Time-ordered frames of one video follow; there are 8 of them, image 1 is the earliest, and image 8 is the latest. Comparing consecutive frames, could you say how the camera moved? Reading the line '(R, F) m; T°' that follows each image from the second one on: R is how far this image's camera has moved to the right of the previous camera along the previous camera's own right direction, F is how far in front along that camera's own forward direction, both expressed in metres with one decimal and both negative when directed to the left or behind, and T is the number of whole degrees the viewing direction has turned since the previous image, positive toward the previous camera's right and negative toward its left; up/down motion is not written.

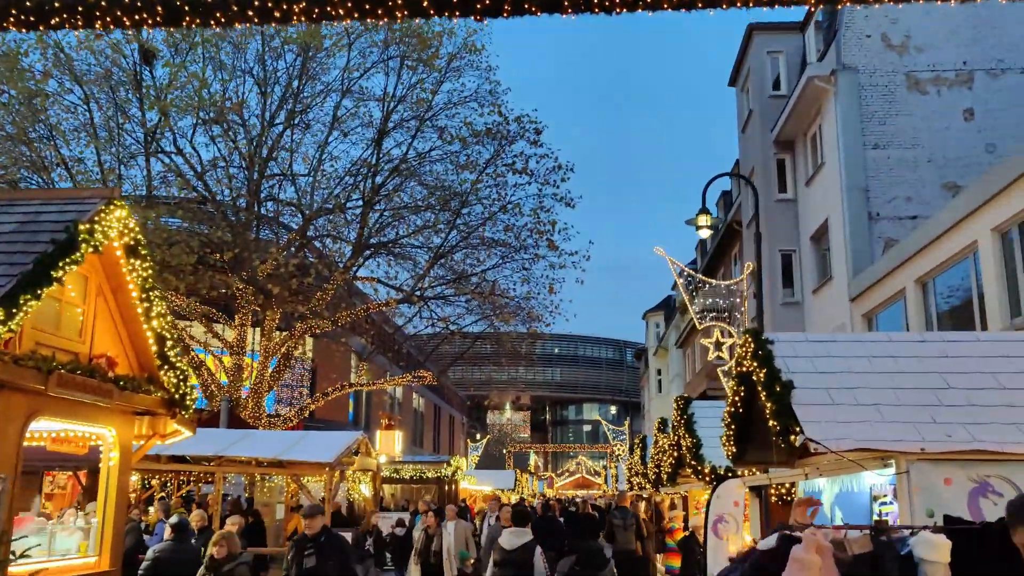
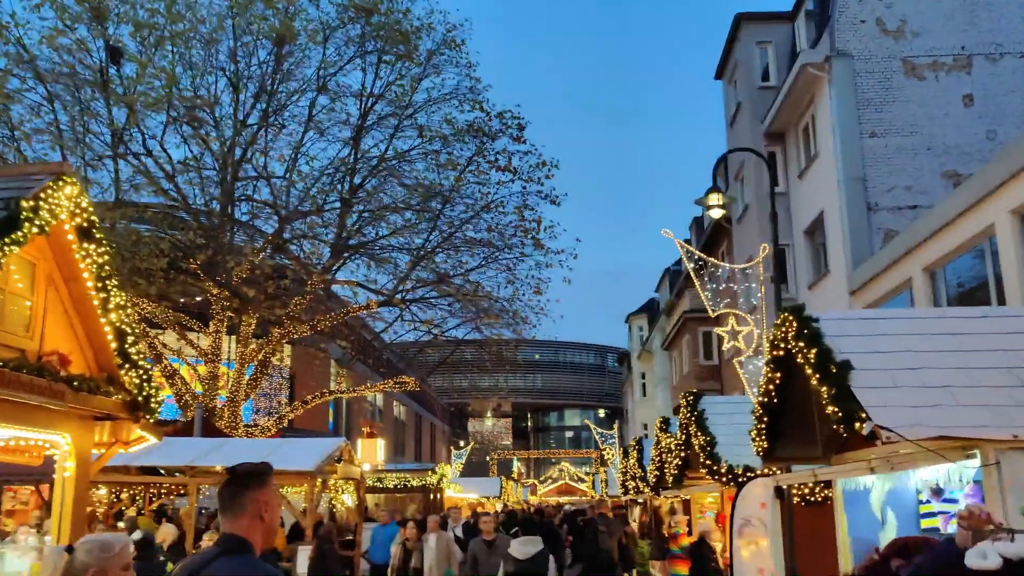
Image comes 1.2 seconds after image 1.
(-0.2, +0.7) m; +1°
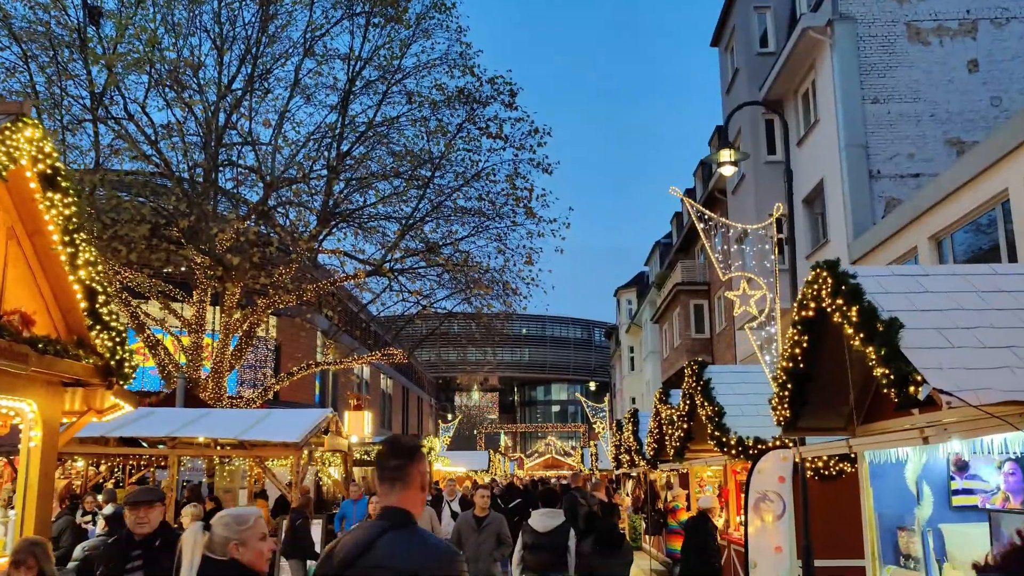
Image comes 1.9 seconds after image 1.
(-0.1, +0.5) m; +1°
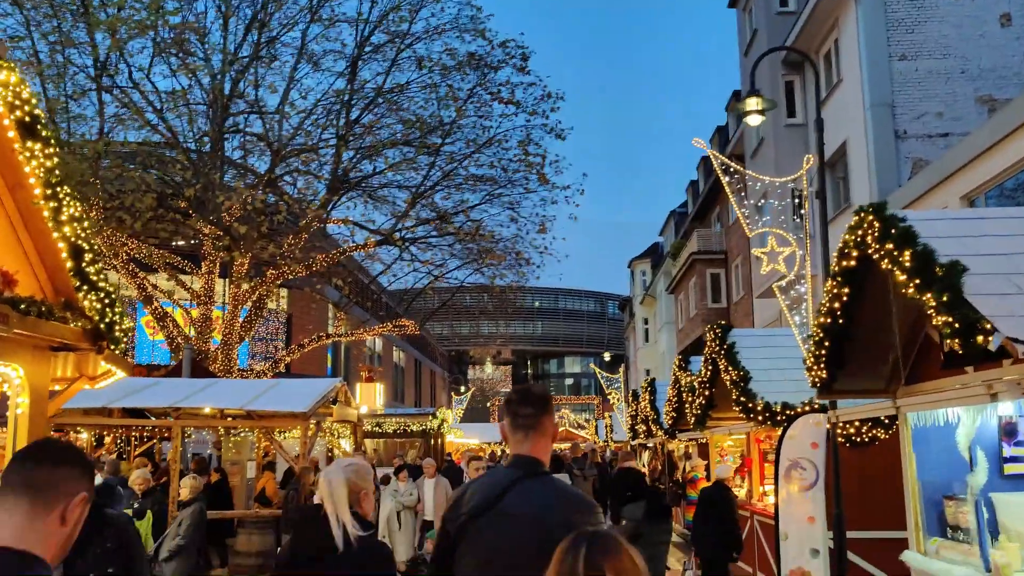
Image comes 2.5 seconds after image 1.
(0.0, +0.4) m; -1°
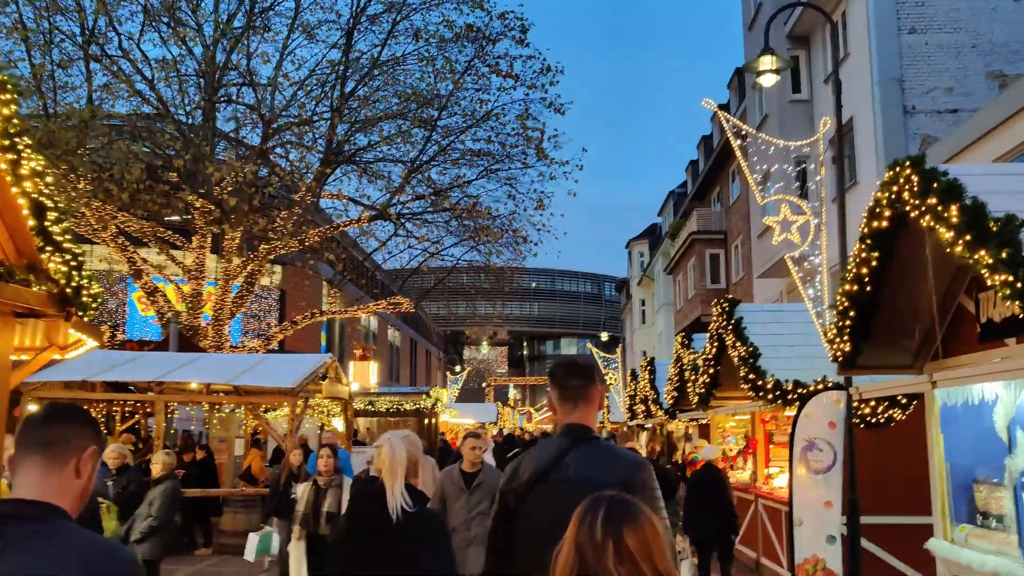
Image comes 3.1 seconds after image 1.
(0.0, +0.4) m; 0°
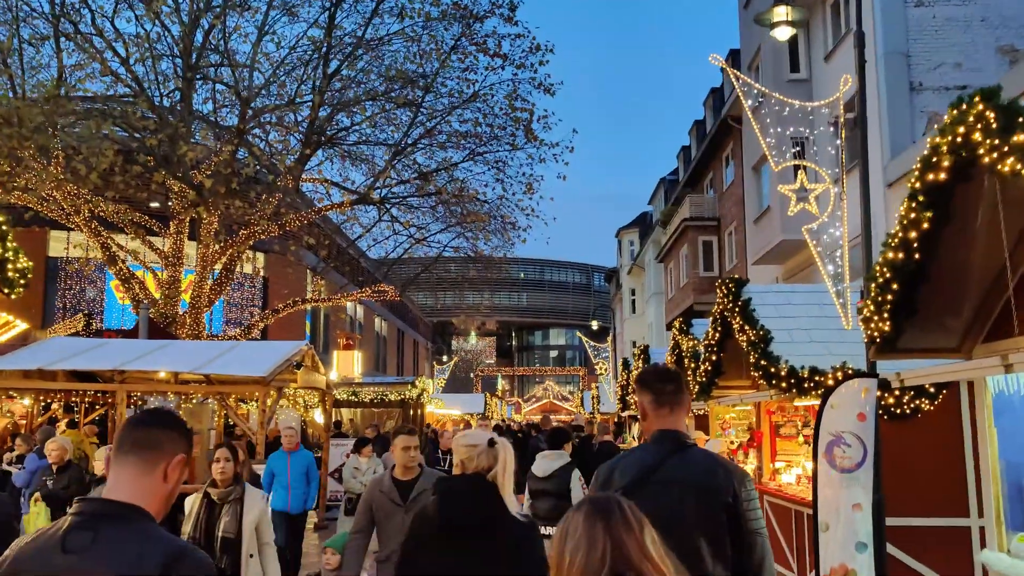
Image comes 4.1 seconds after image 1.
(0.0, +0.7) m; +1°
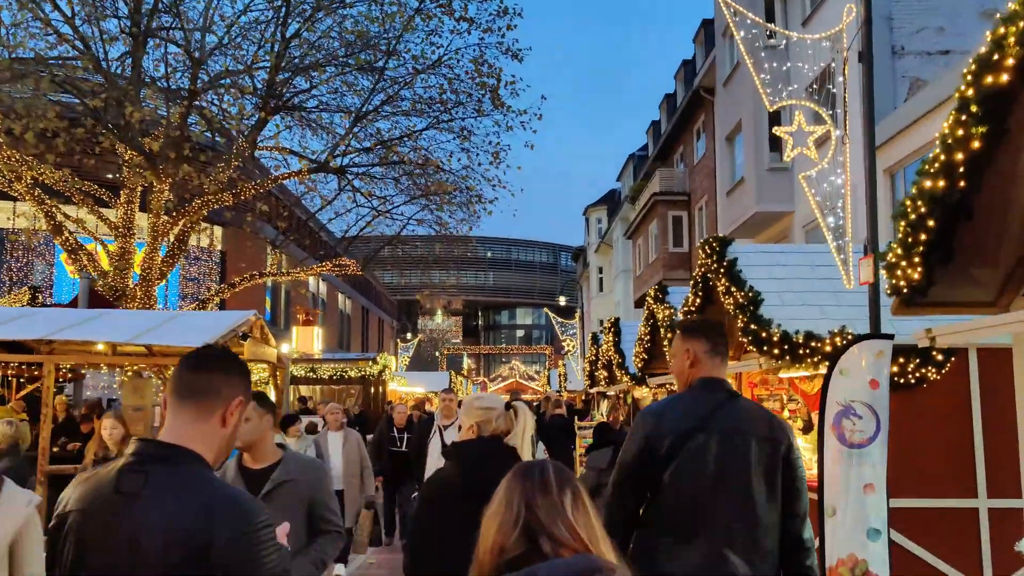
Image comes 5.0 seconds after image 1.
(0.0, +0.7) m; +2°
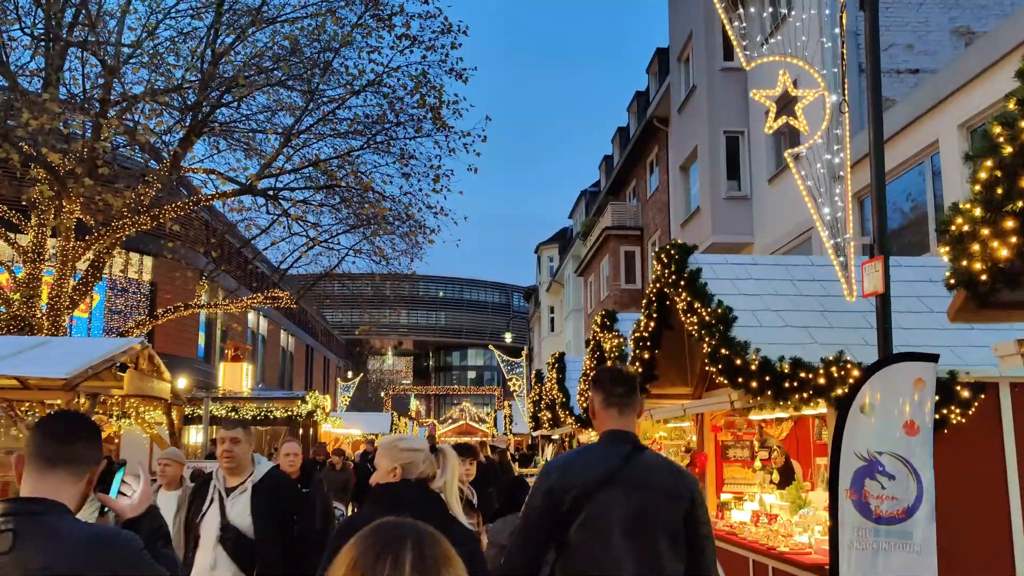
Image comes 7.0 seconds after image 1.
(+0.2, +1.3) m; +3°
